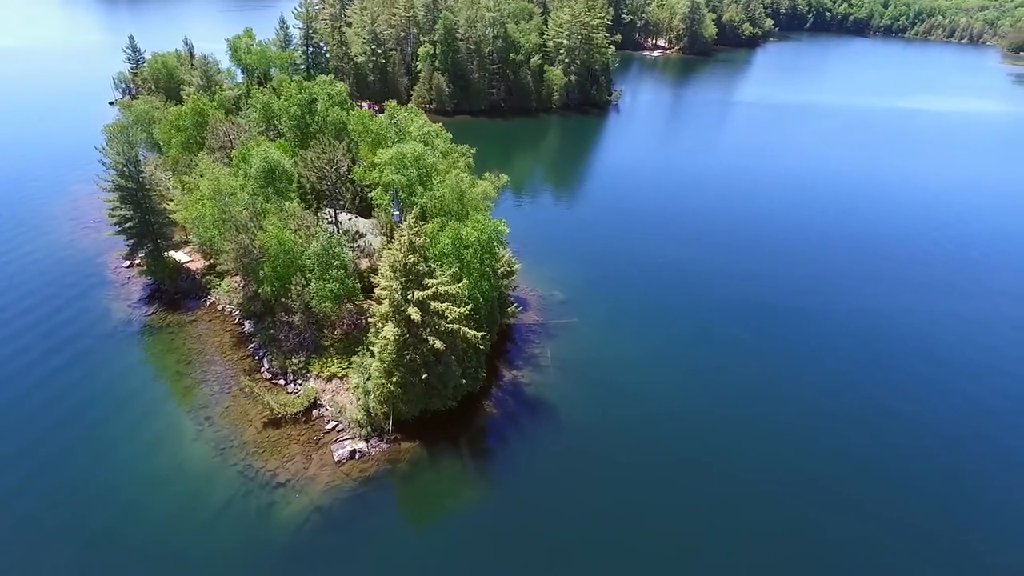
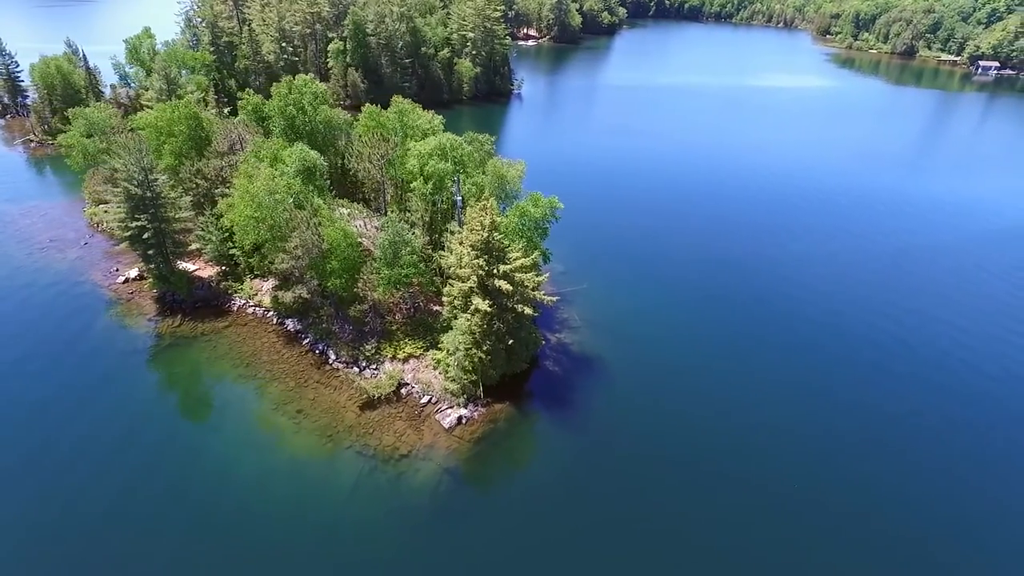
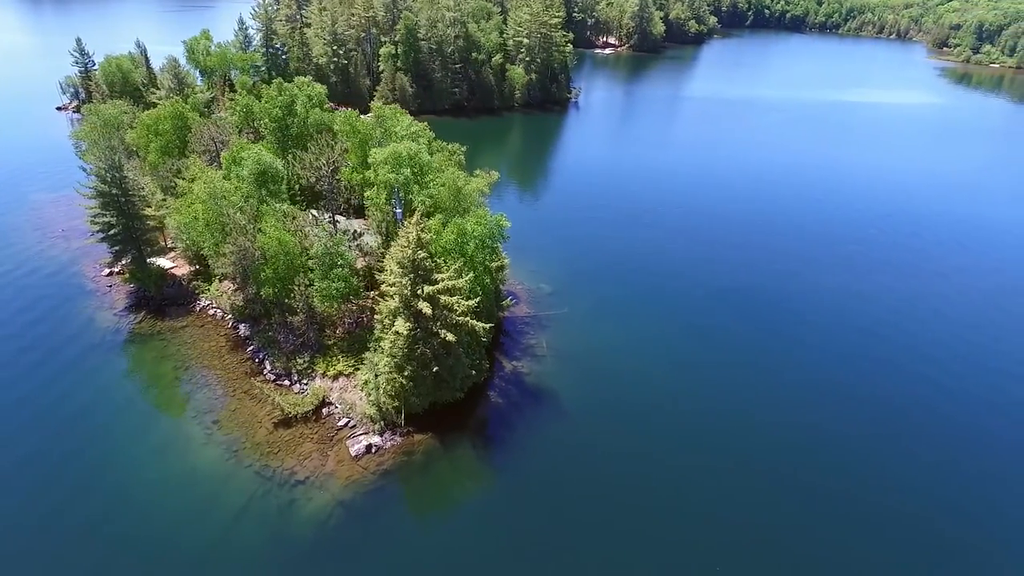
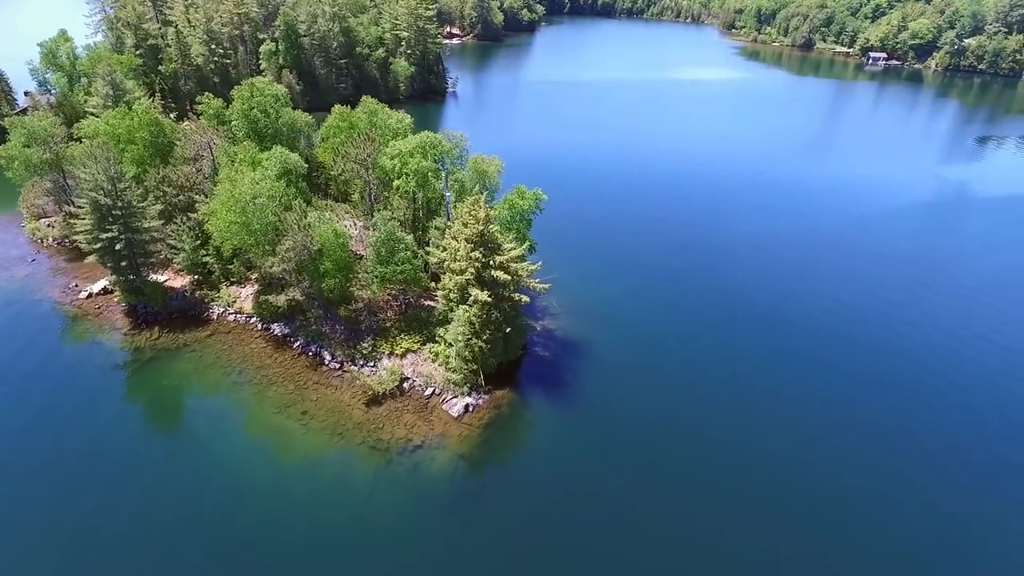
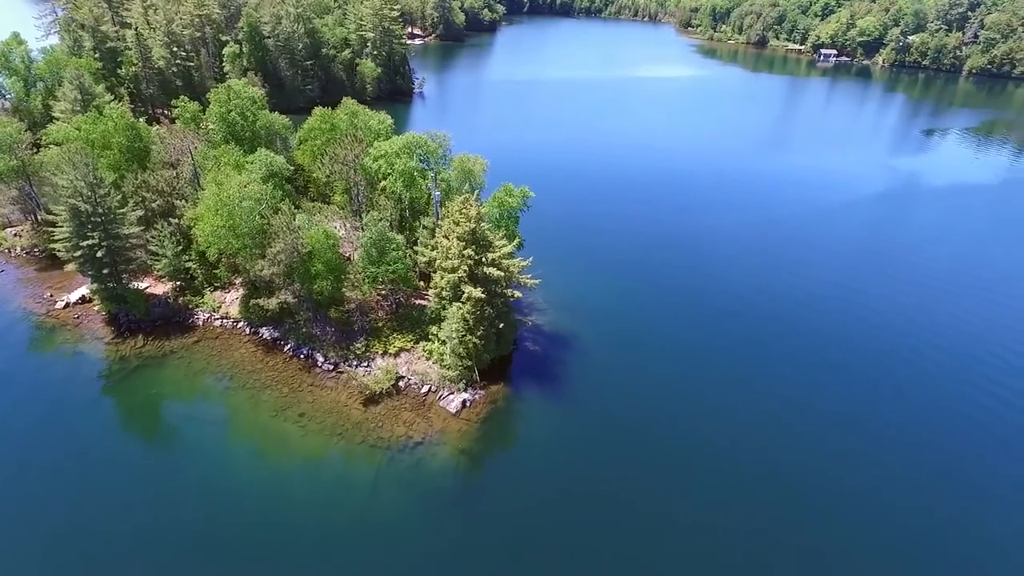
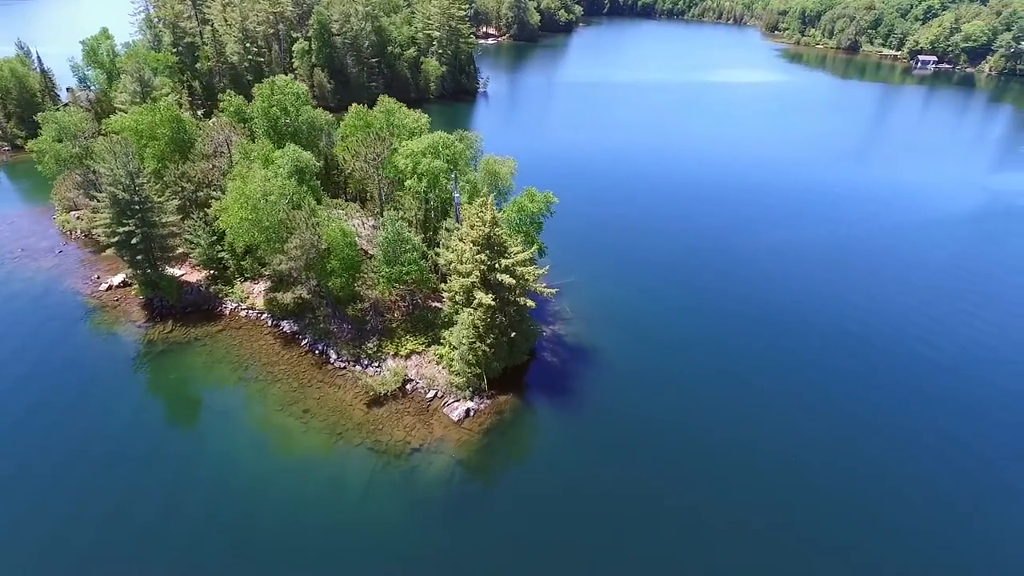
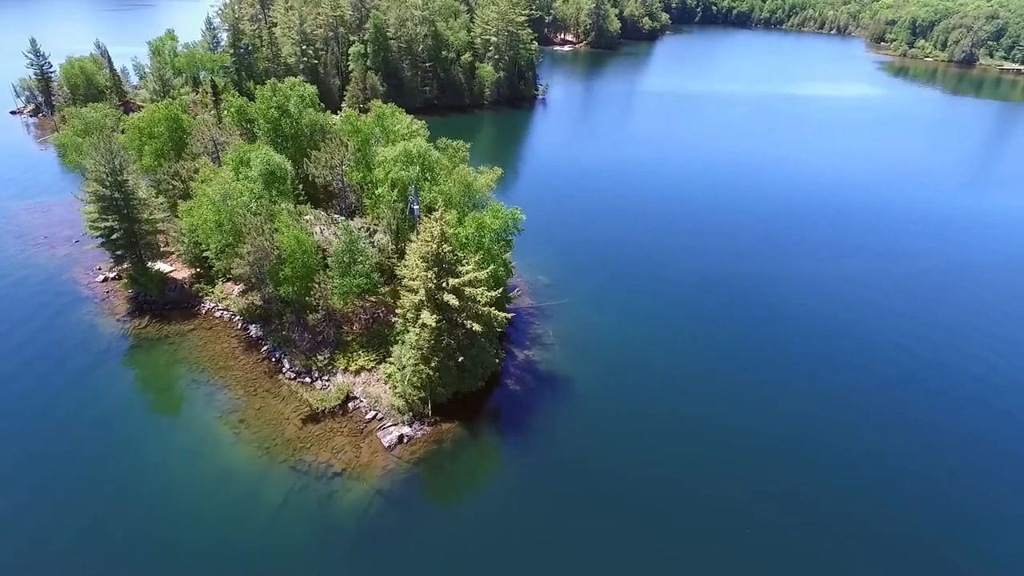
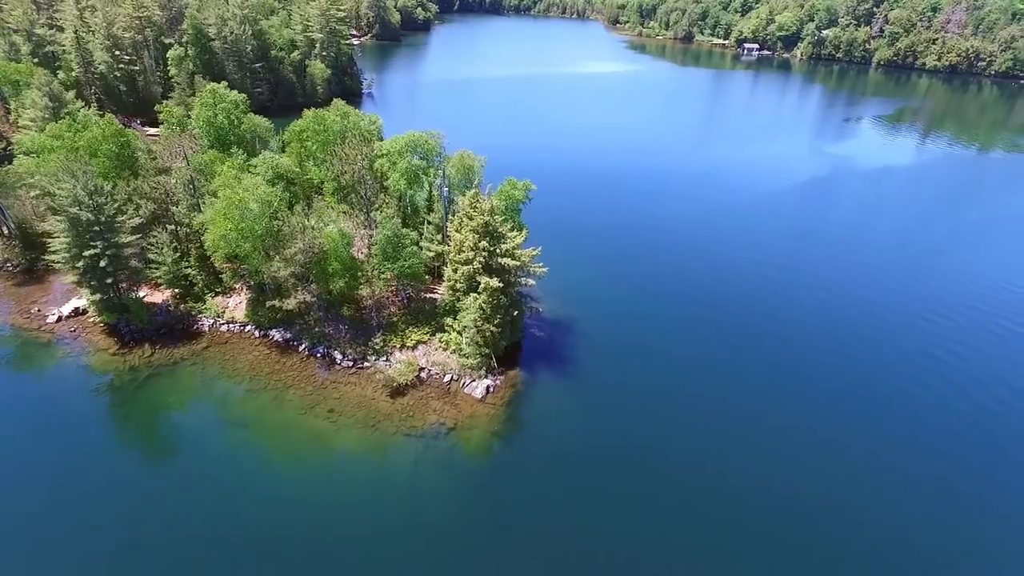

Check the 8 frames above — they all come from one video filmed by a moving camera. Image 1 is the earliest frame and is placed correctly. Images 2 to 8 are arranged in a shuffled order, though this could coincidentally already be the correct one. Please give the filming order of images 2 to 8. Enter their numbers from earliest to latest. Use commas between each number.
3, 7, 2, 6, 4, 5, 8
